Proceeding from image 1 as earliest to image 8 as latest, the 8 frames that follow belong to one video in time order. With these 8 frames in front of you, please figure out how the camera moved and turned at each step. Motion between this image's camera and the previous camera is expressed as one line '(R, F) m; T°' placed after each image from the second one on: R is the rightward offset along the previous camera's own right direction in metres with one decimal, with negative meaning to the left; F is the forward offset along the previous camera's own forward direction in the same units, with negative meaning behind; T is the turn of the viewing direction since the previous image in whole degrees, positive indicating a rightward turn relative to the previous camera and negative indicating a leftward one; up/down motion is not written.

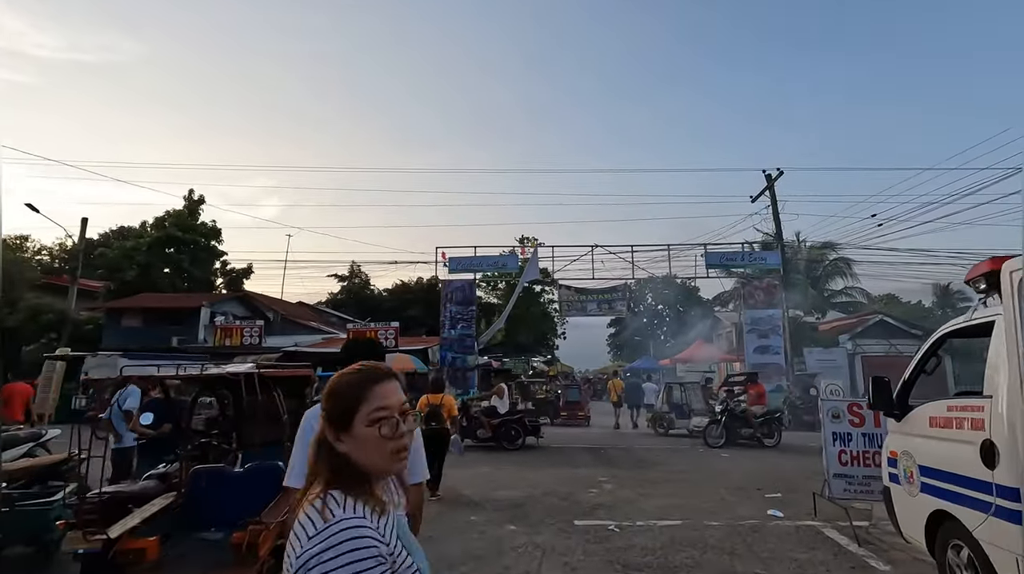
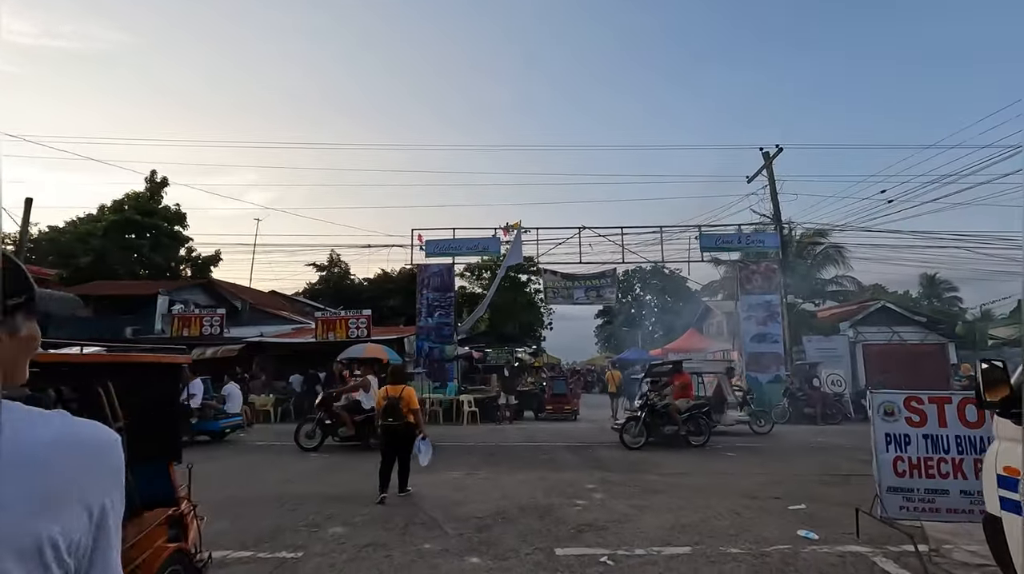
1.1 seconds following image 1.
(+0.3, +1.8) m; +1°
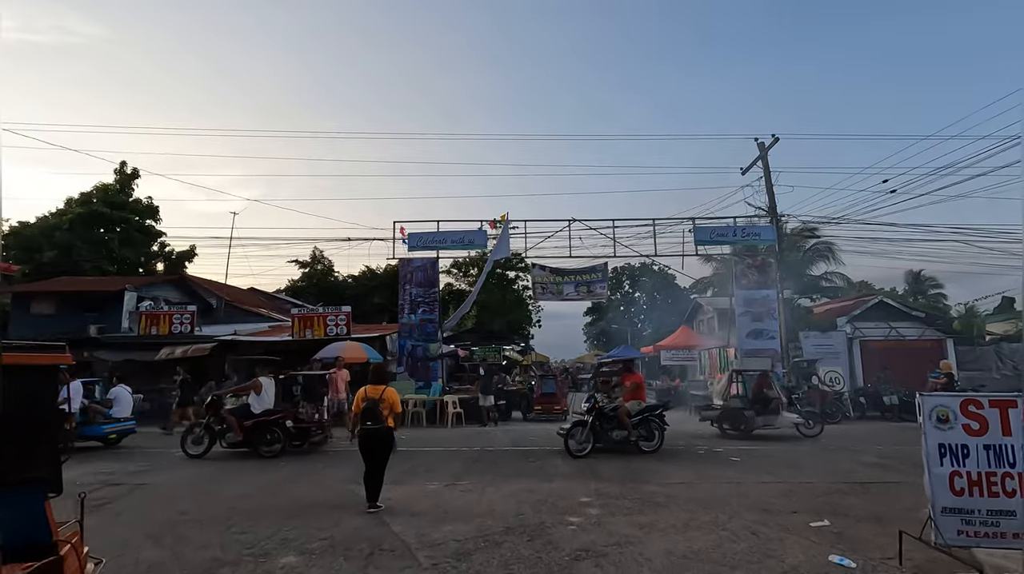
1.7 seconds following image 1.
(+0.1, +1.0) m; +1°
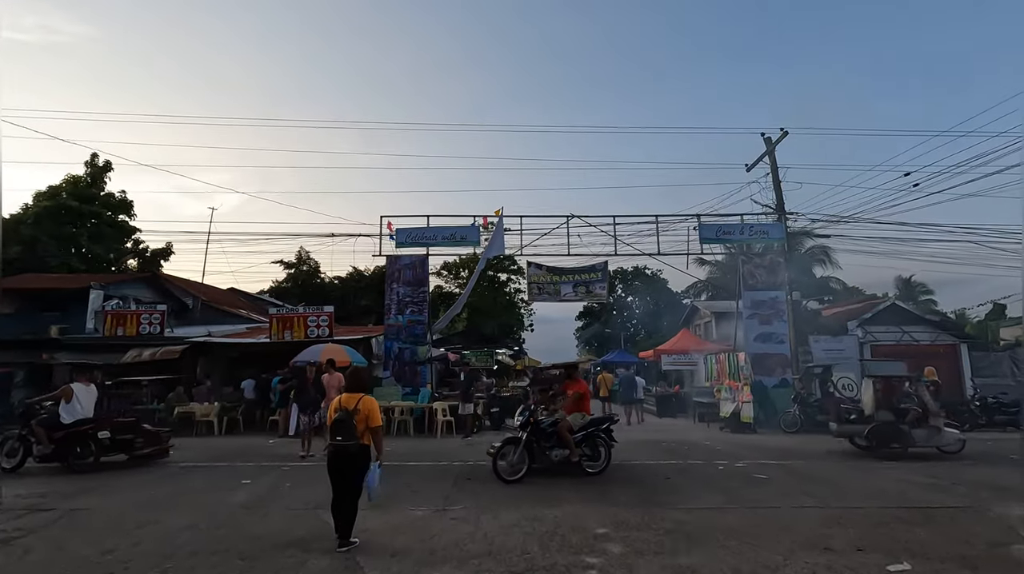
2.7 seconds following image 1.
(-0.2, +1.4) m; +1°
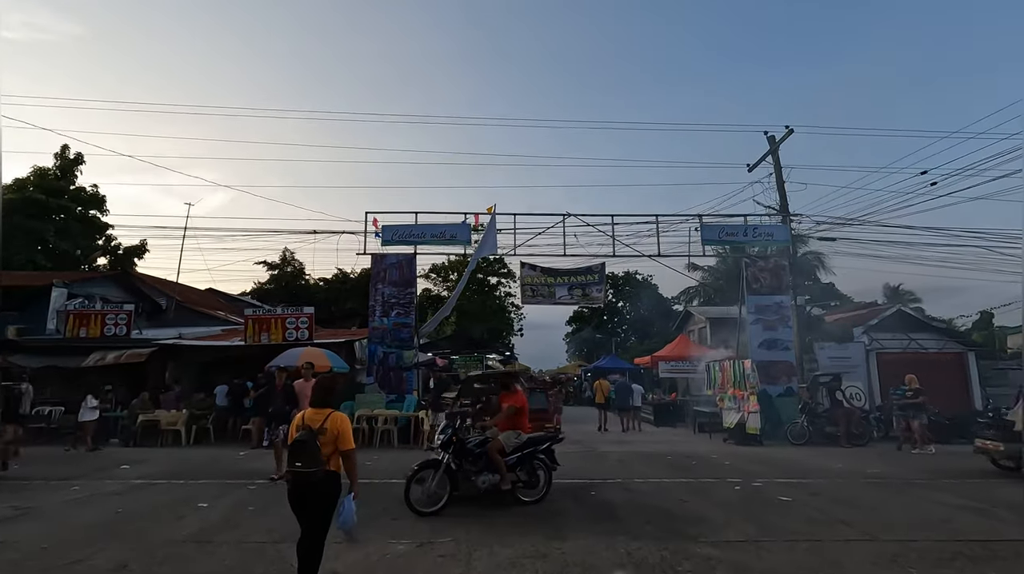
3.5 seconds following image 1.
(-0.1, +1.2) m; +1°
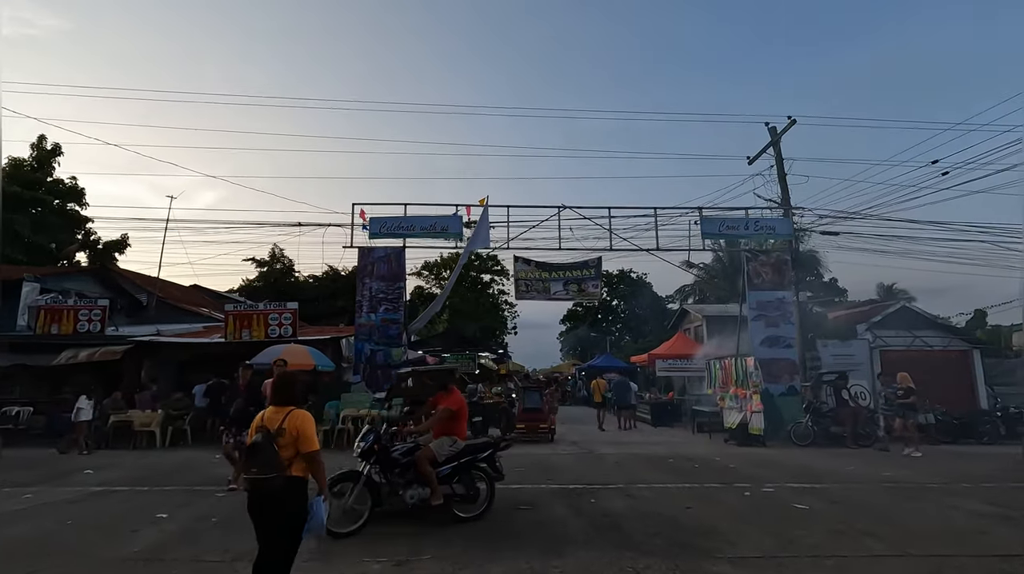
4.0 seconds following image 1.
(0.0, +0.8) m; +1°
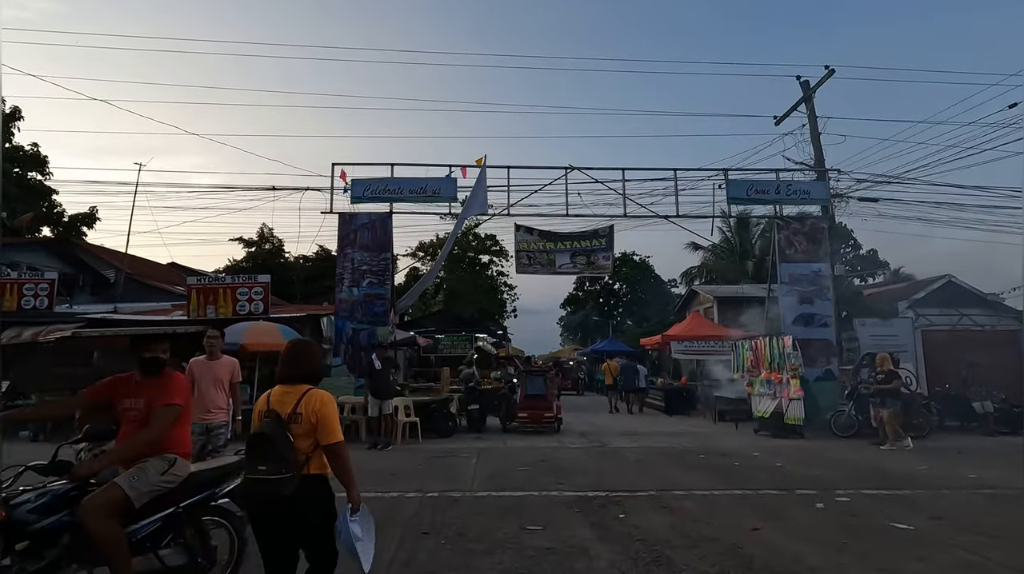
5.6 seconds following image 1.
(-0.1, +2.2) m; 0°
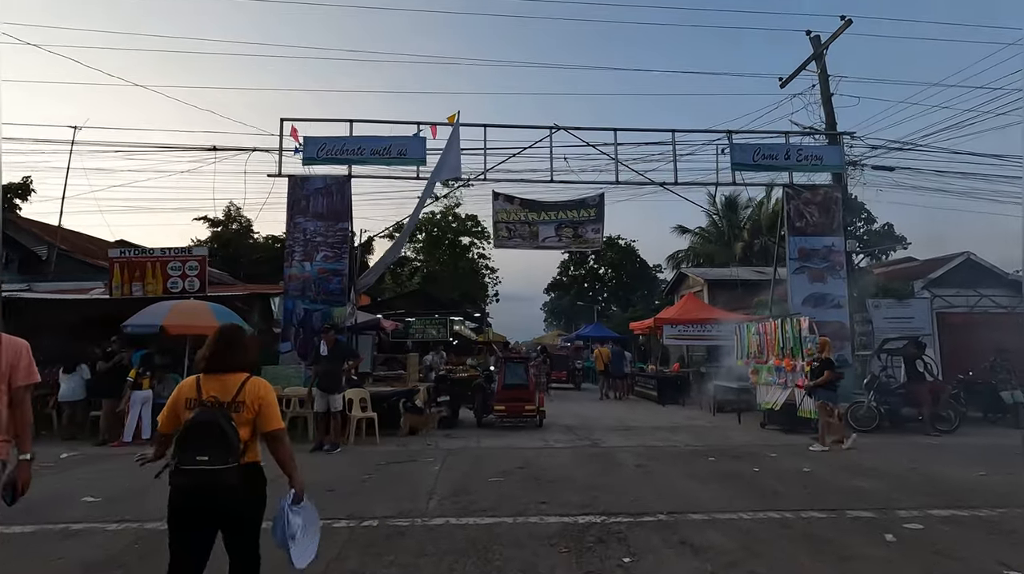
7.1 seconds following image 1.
(+0.2, +2.0) m; +2°
